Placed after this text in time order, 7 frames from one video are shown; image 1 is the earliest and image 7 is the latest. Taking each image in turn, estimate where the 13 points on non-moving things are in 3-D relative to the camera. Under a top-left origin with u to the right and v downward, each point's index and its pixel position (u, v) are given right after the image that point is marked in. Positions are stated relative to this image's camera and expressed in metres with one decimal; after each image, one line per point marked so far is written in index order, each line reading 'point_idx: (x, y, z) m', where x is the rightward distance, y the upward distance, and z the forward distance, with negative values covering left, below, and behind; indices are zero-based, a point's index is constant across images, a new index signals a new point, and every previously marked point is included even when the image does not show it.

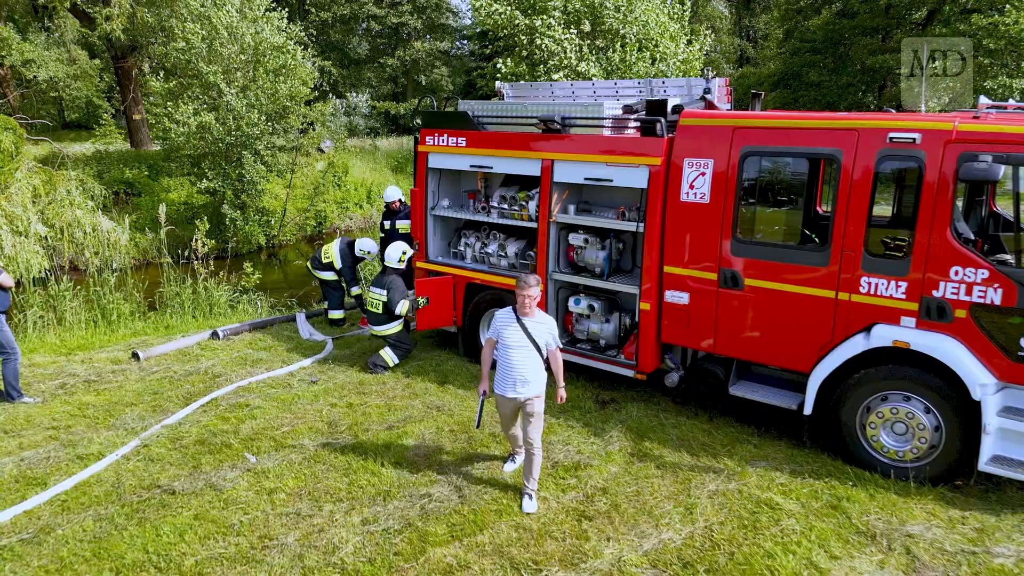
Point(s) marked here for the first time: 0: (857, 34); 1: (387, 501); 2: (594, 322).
0: (+9.0, +6.6, +17.7) m
1: (-0.8, -1.3, +4.3) m
2: (+0.7, -0.3, +5.8) m
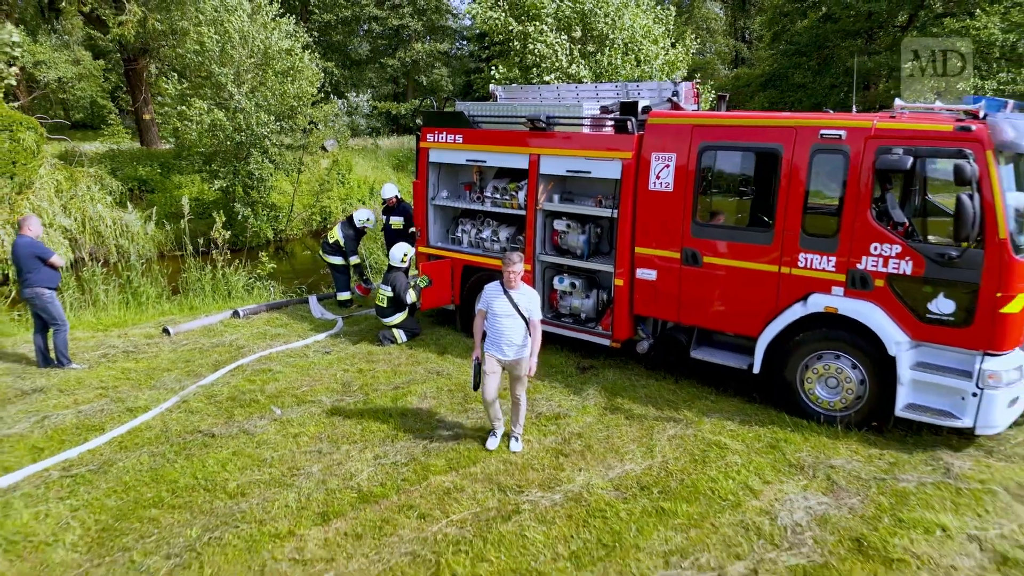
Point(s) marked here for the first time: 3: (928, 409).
0: (+8.9, +6.8, +18.4) m
1: (-0.9, -1.1, +5.0) m
2: (+0.6, -0.1, +6.6) m
3: (+2.9, -0.8, +4.8) m
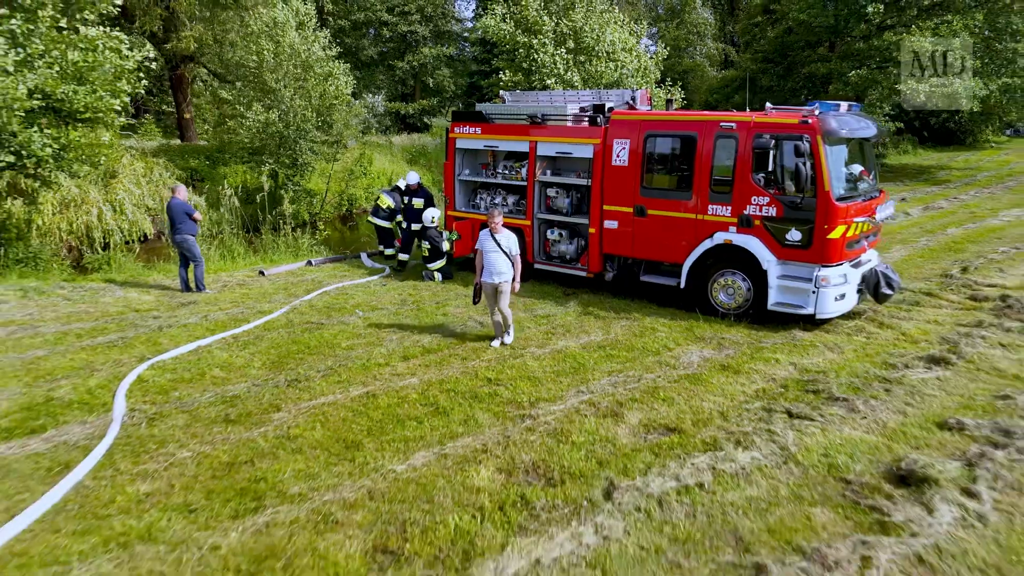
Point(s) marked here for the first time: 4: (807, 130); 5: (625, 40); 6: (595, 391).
0: (+9.0, +7.5, +21.0) m
1: (-0.8, -0.5, +7.6) m
2: (+0.7, +0.6, +9.2) m
3: (+3.0, -0.2, +7.4) m
4: (+3.0, +1.6, +7.0) m
5: (+2.8, +5.9, +16.3) m
6: (+0.7, -0.9, +5.9) m
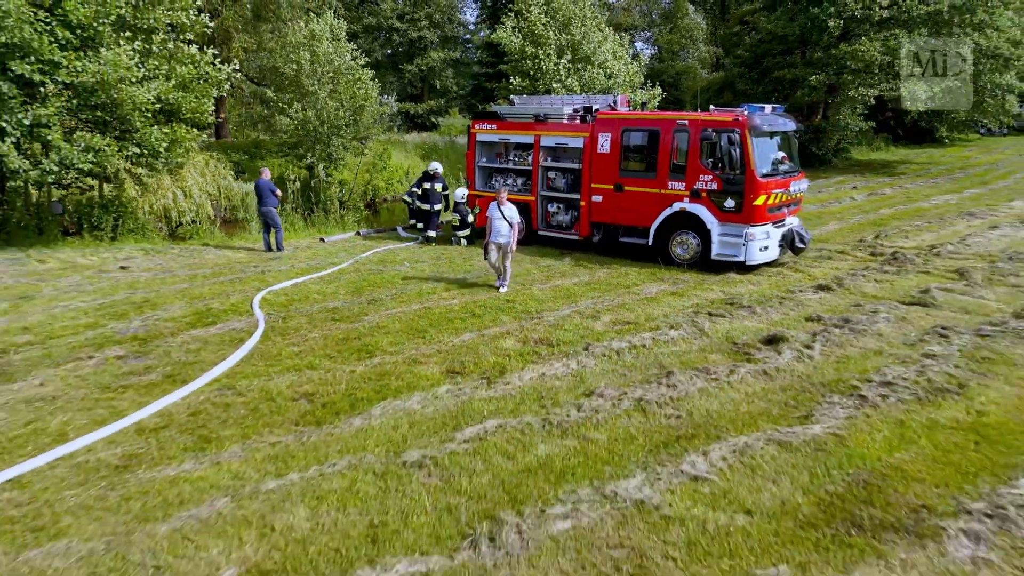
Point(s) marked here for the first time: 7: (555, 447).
0: (+9.1, +8.2, +23.6) m
1: (-0.6, +0.2, +10.3) m
2: (+0.9, +1.3, +11.8) m
3: (+3.1, +0.5, +10.0) m
4: (+3.2, +2.3, +9.6) m
5: (+2.9, +6.6, +18.9) m
6: (+0.9, -0.2, +8.5) m
7: (+0.3, -1.1, +4.9) m
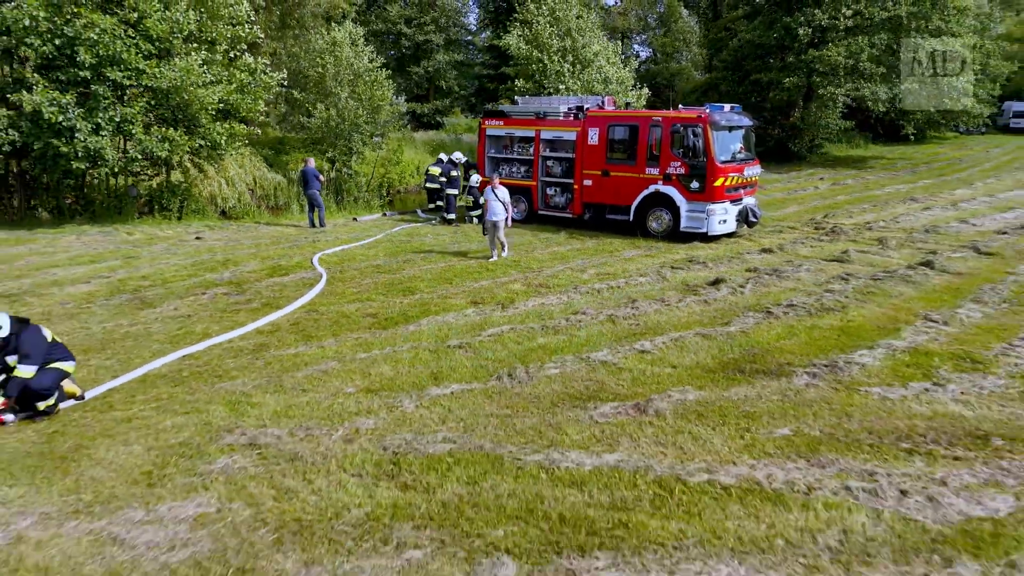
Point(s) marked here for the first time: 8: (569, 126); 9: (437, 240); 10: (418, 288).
0: (+9.2, +8.8, +25.9) m
1: (-0.5, +0.8, +12.5) m
2: (+0.9, +1.9, +14.0) m
3: (+3.2, +1.1, +12.2) m
4: (+3.3, +2.9, +11.8) m
5: (+3.0, +7.2, +21.1) m
6: (+1.0, +0.4, +10.7) m
7: (+0.4, -0.5, +7.1) m
8: (+1.1, +3.2, +13.4) m
9: (-1.4, +0.9, +12.9) m
10: (-1.3, 0.0, +9.4) m
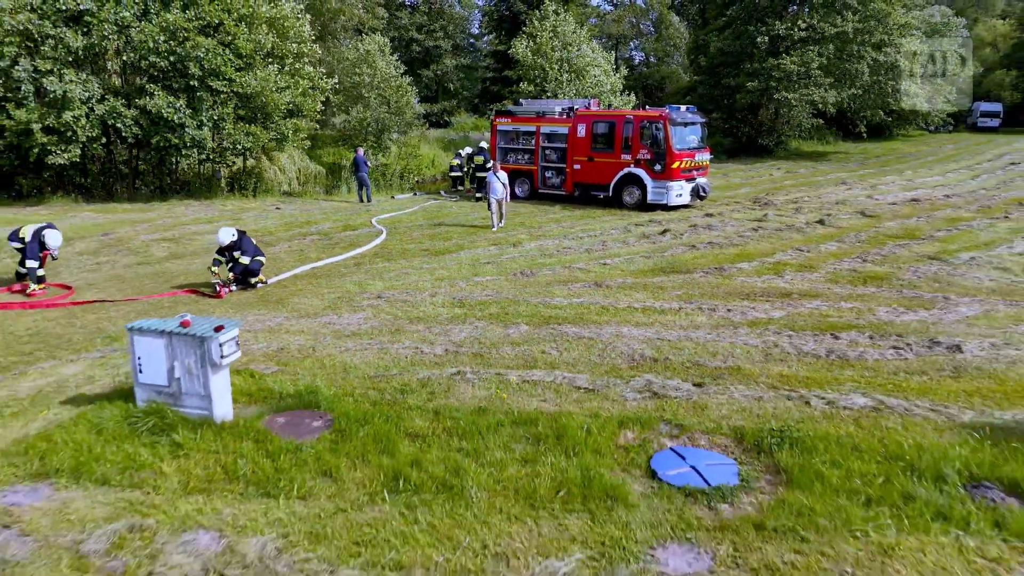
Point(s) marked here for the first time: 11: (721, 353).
0: (+9.4, +9.8, +29.7) m
1: (-0.4, +1.8, +16.3) m
2: (+1.1, +2.9, +17.9) m
3: (+3.4, +2.1, +16.1) m
4: (+3.4, +3.9, +15.7) m
5: (+3.2, +8.2, +25.0) m
6: (+1.1, +1.4, +14.5) m
7: (+0.6, +0.5, +10.9) m
8: (+1.3, +4.2, +17.3) m
9: (-1.3, +1.9, +16.7) m
10: (-1.2, +1.0, +13.2) m
11: (+2.0, -0.6, +6.5) m
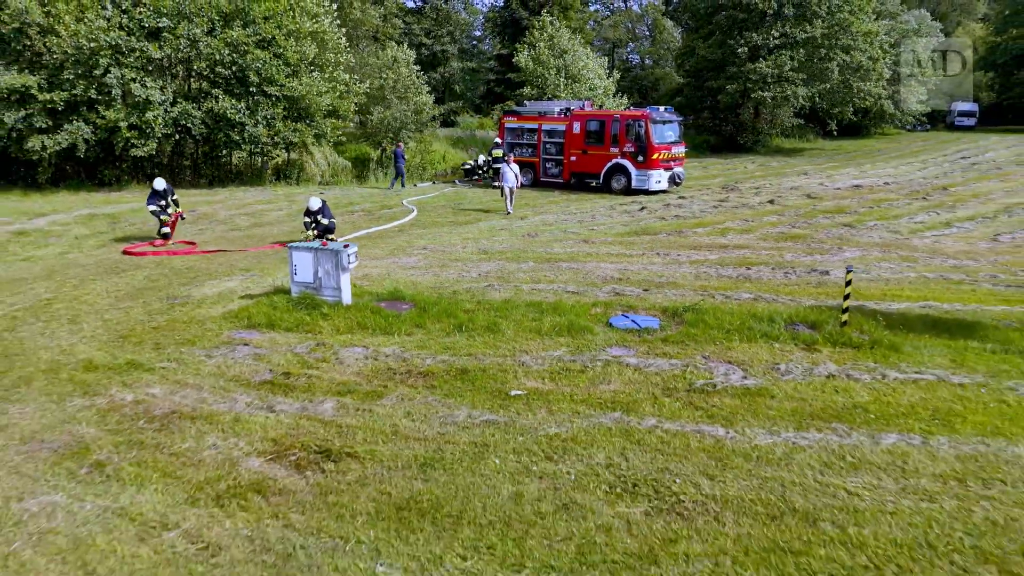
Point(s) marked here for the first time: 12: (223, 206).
0: (+9.6, +10.6, +32.8) m
1: (-0.2, +2.6, +19.4) m
2: (+1.3, +3.7, +21.0) m
3: (+3.6, +2.9, +19.2) m
4: (+3.6, +4.7, +18.8) m
5: (+3.4, +9.0, +28.1) m
6: (+1.3, +2.2, +17.7) m
7: (+0.7, +1.3, +14.0) m
8: (+1.5, +5.0, +20.4) m
9: (-1.1, +2.7, +19.8) m
10: (-1.0, +1.8, +16.3) m
11: (+2.2, +0.2, +9.6) m
12: (-7.3, +2.1, +17.1) m
